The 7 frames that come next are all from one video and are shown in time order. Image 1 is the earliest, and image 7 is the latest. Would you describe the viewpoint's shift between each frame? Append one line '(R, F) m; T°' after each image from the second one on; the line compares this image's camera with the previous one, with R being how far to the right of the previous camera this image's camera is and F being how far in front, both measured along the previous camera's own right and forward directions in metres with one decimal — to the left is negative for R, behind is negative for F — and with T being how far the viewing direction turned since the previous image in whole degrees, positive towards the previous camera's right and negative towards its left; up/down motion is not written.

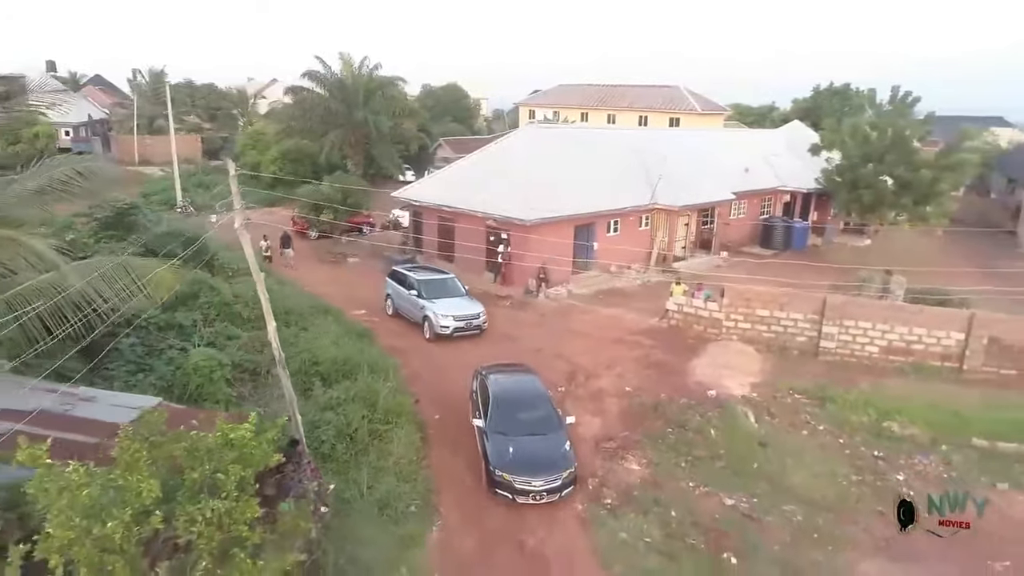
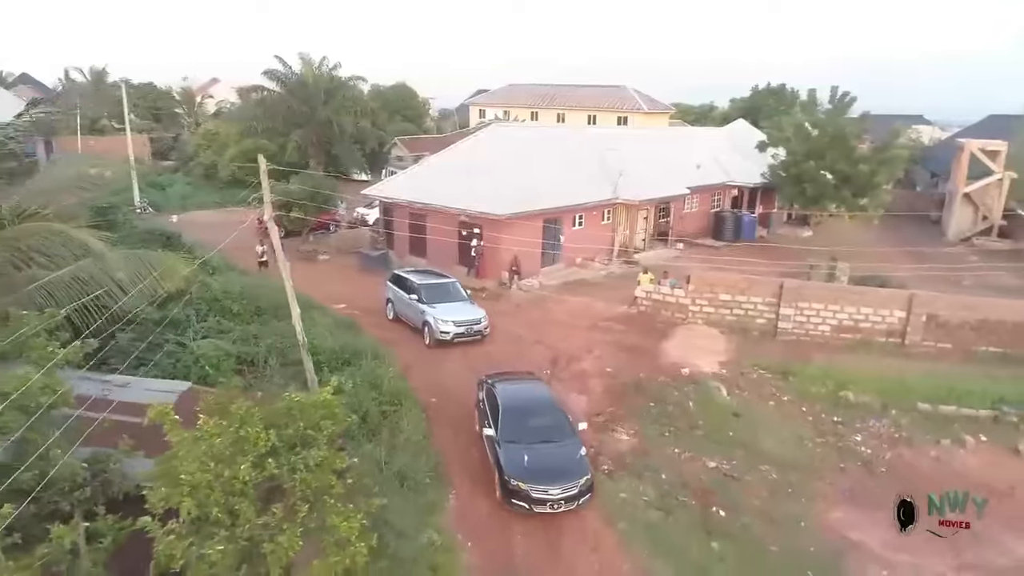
(-1.0, -0.9) m; +5°
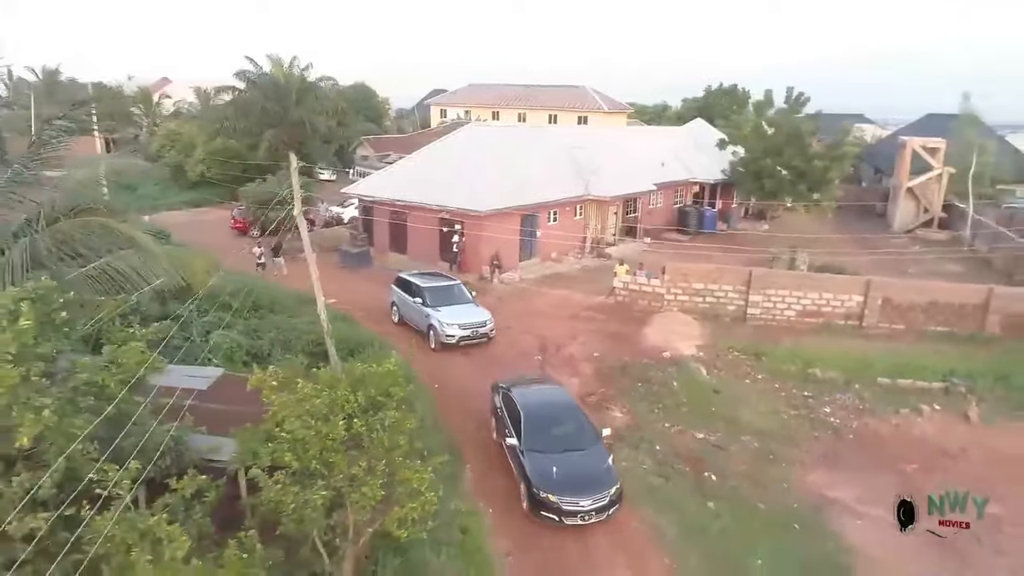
(-0.9, -0.9) m; +4°
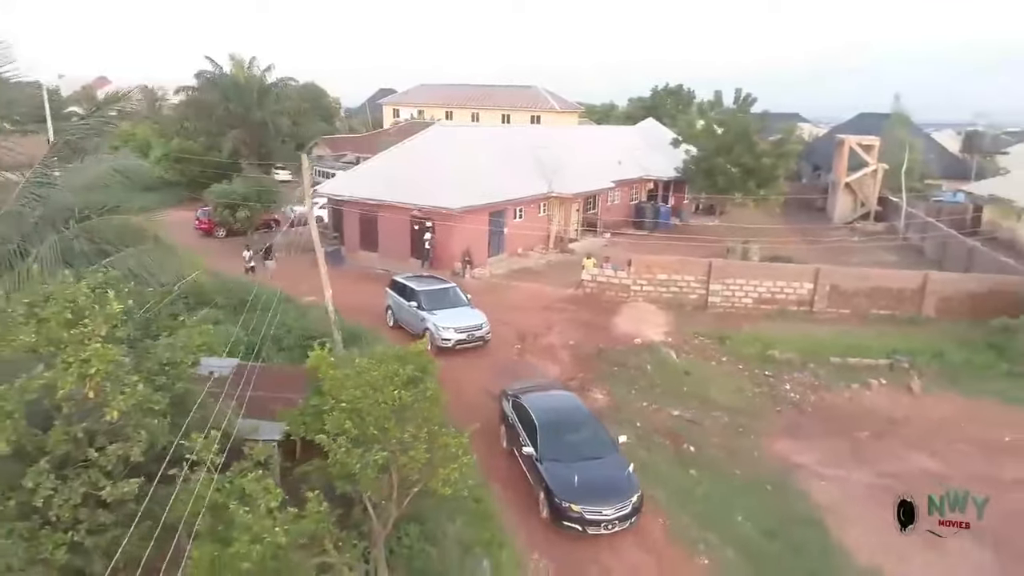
(-0.9, -0.9) m; +4°
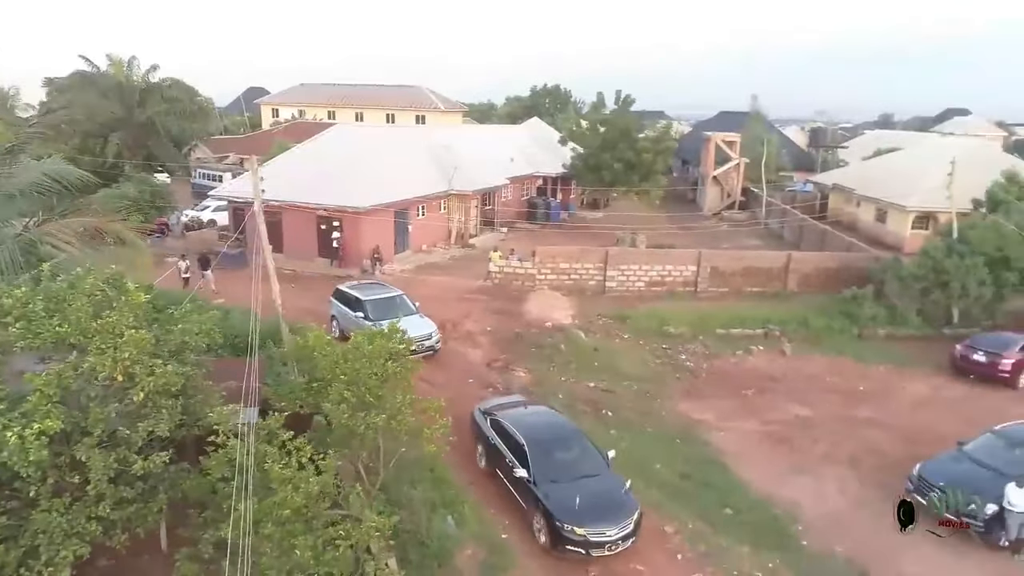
(-1.1, -1.2) m; +10°
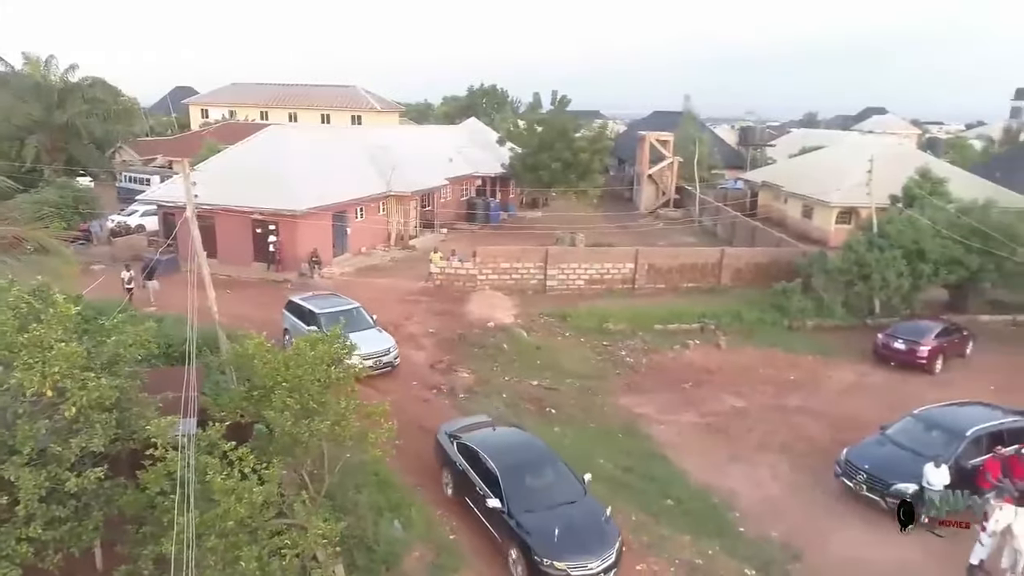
(0.0, -0.1) m; +5°
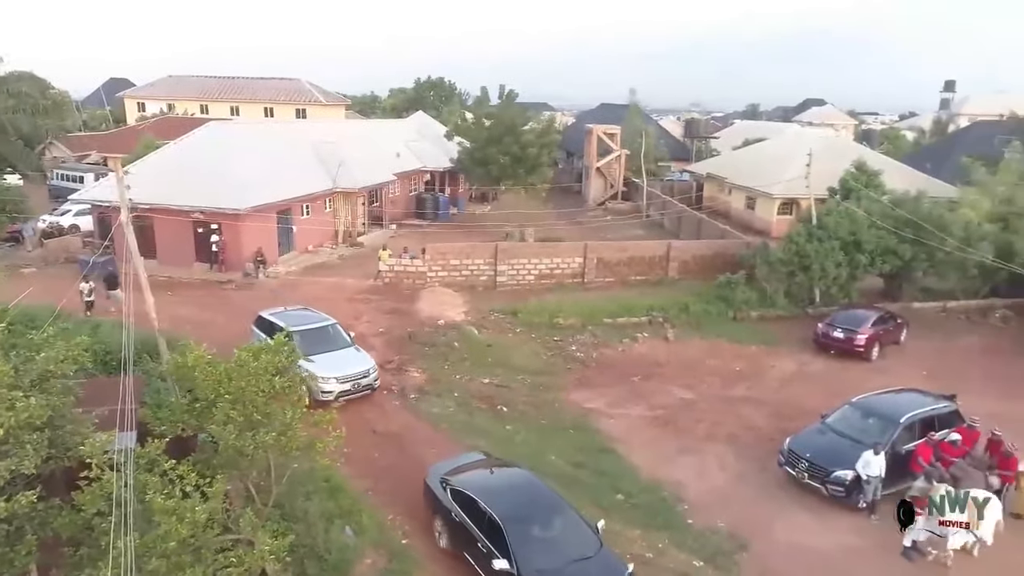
(+0.1, 0.0) m; +4°
